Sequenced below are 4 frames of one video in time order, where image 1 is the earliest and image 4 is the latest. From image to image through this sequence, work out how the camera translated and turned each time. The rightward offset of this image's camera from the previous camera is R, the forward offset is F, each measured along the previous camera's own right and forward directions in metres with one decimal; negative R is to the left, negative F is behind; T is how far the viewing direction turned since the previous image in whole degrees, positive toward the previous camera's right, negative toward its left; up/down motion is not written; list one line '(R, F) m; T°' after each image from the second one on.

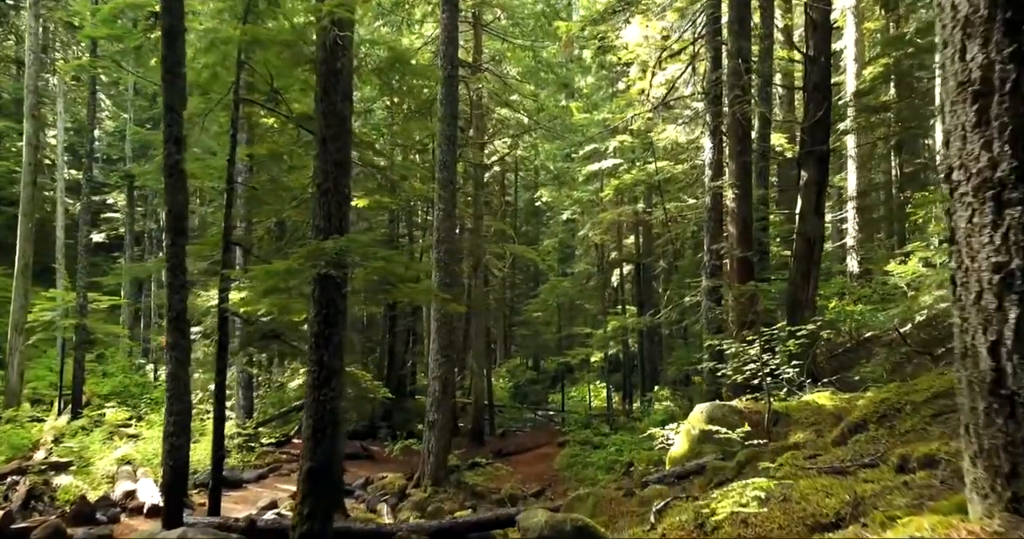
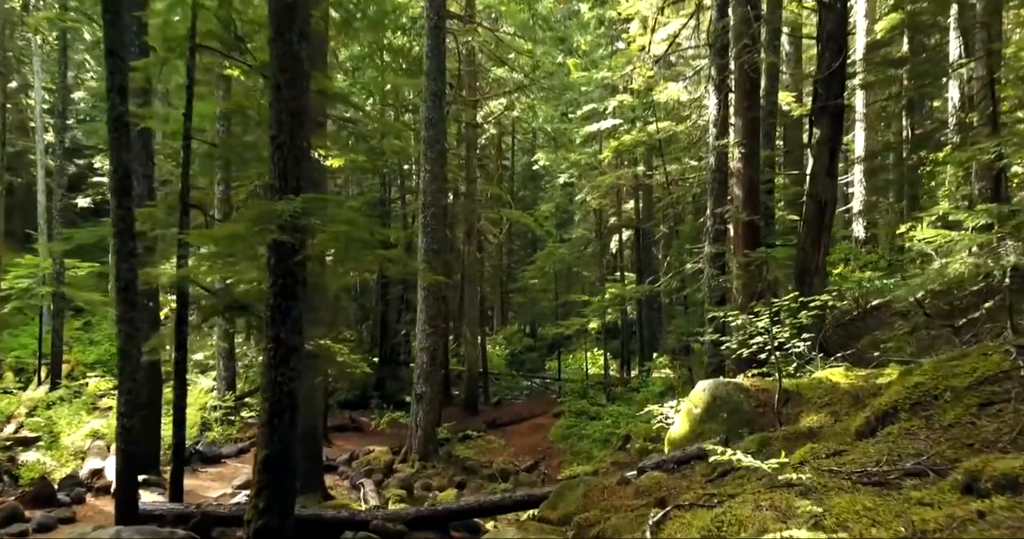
(+0.2, +0.8) m; 0°
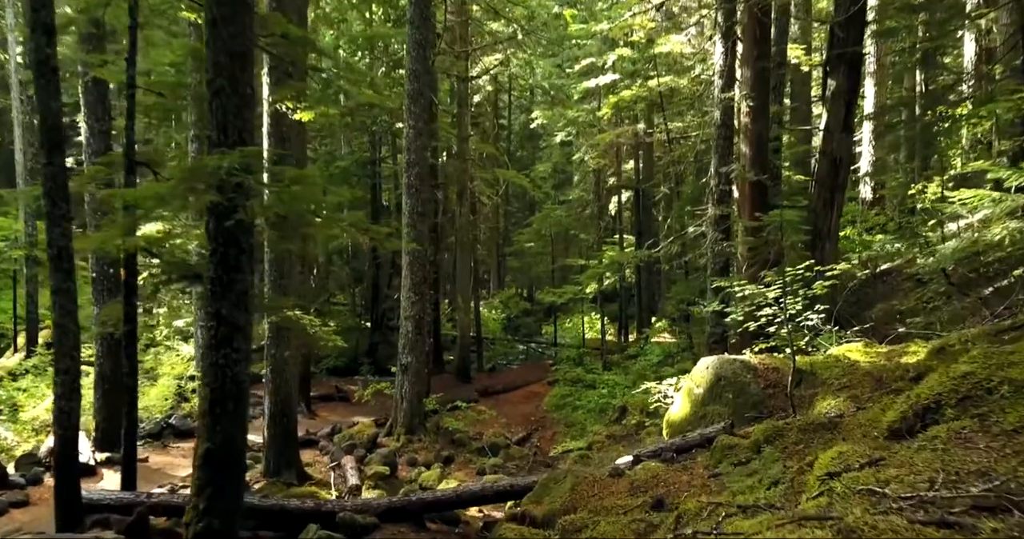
(+0.2, +0.8) m; 0°
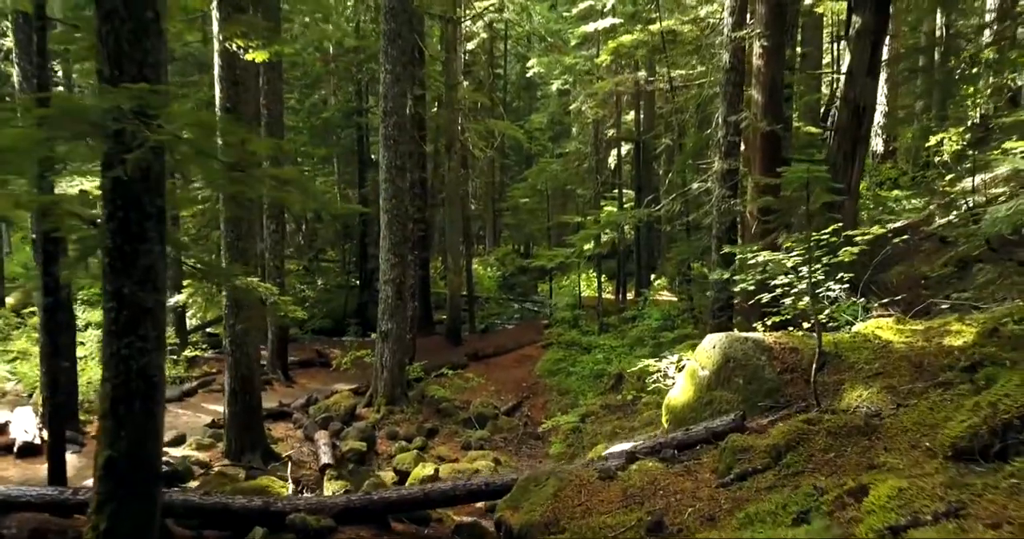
(+0.2, +1.0) m; 0°
